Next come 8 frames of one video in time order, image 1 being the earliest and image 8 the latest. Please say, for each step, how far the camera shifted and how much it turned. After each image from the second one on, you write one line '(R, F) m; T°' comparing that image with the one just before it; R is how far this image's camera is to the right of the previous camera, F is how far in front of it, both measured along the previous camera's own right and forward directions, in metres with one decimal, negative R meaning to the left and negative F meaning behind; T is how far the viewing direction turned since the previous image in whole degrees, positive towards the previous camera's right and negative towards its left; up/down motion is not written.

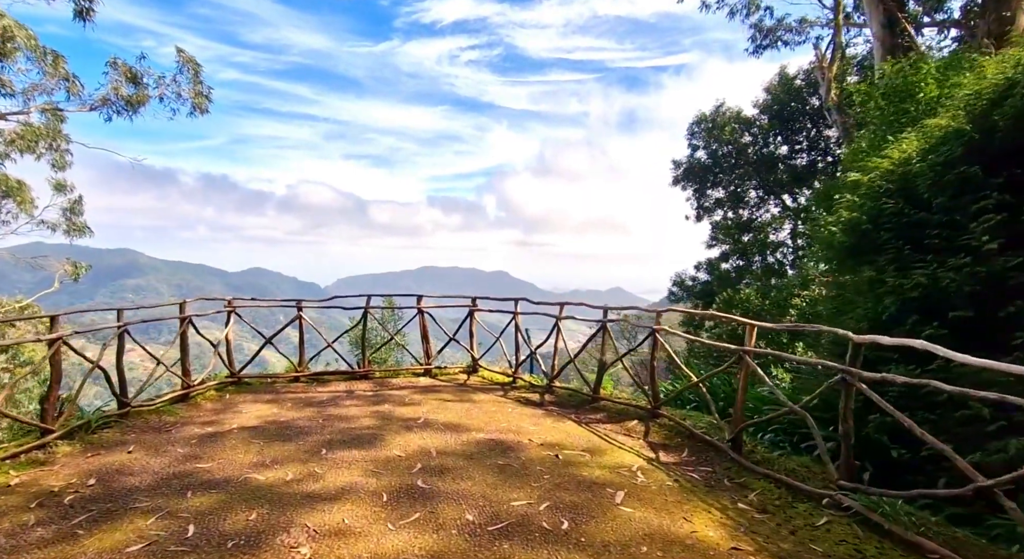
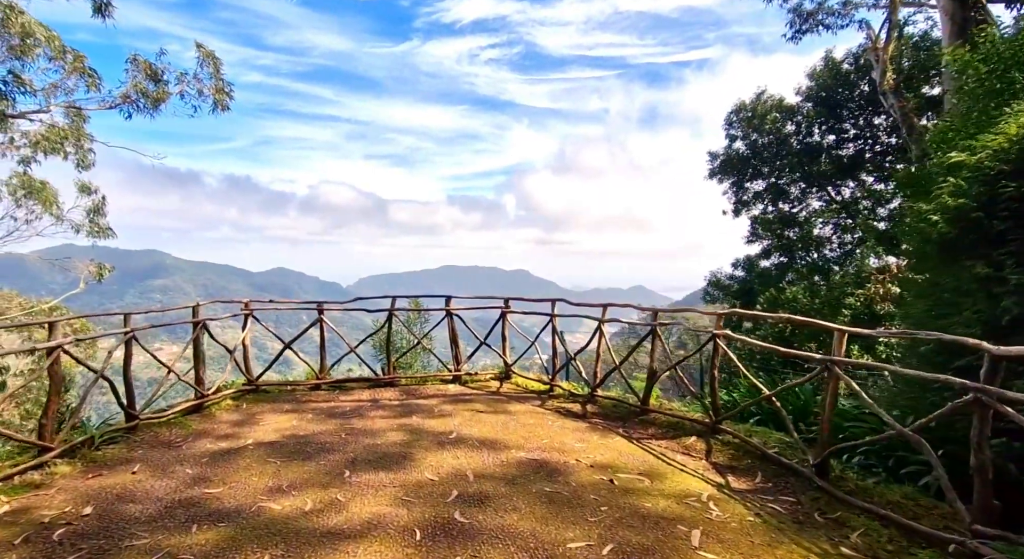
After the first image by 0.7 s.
(-0.2, +0.5) m; -2°
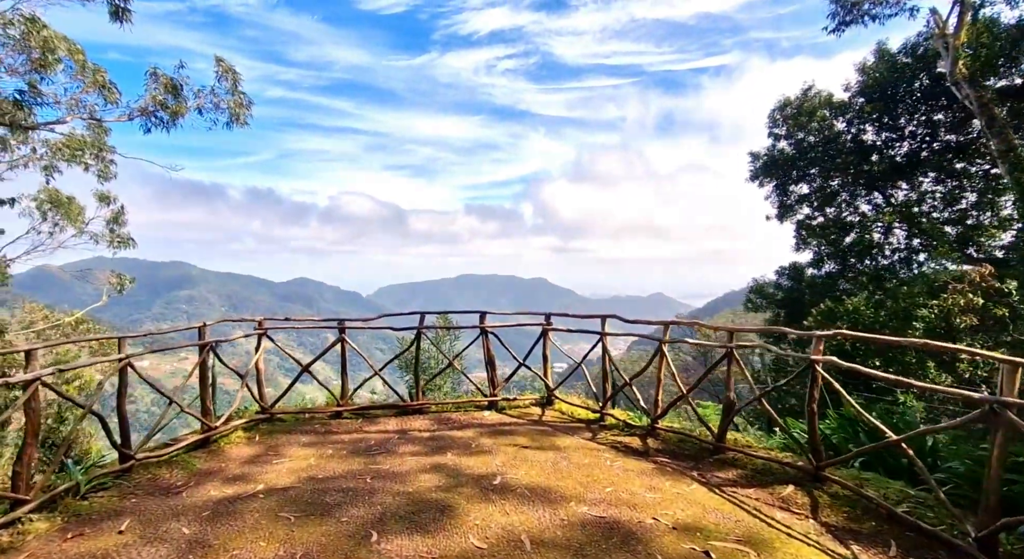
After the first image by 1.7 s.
(-0.2, +0.7) m; -2°
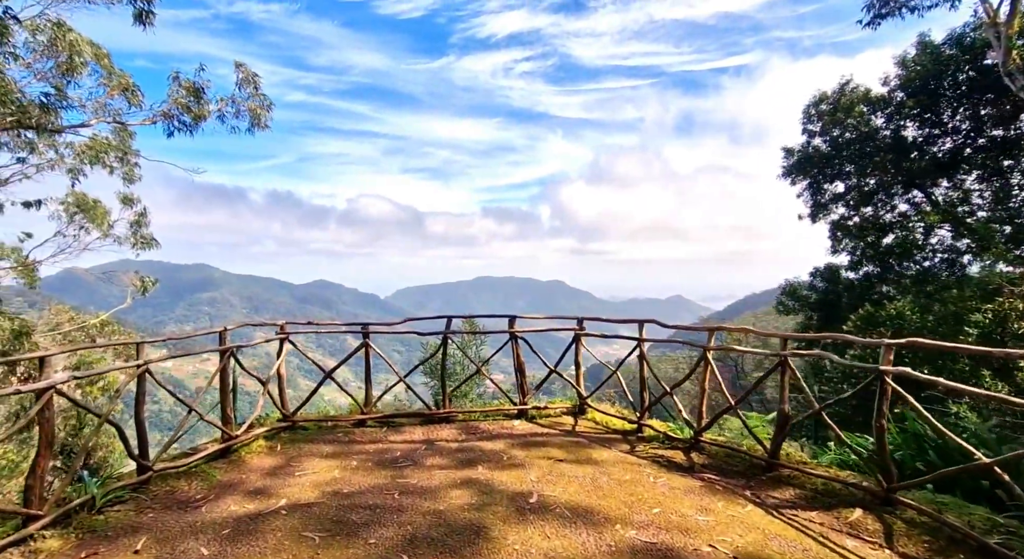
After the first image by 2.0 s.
(-0.1, +0.3) m; -2°
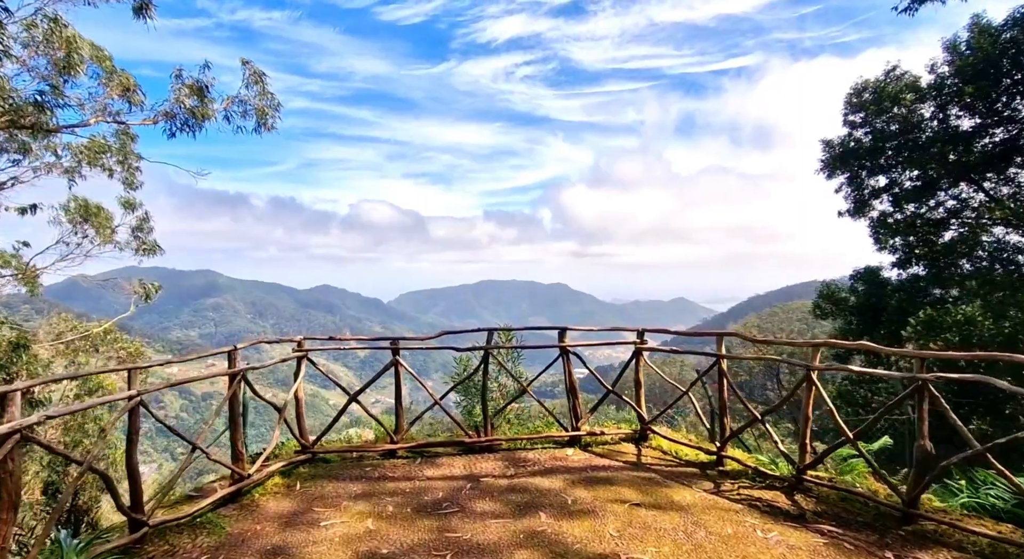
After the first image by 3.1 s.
(-0.4, +0.7) m; 0°
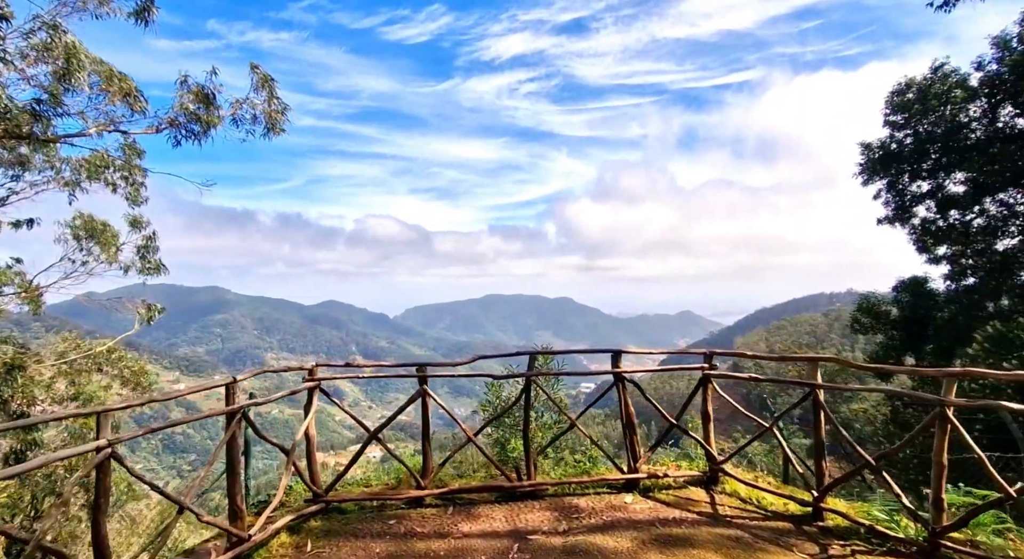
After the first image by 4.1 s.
(-0.3, +0.7) m; -1°
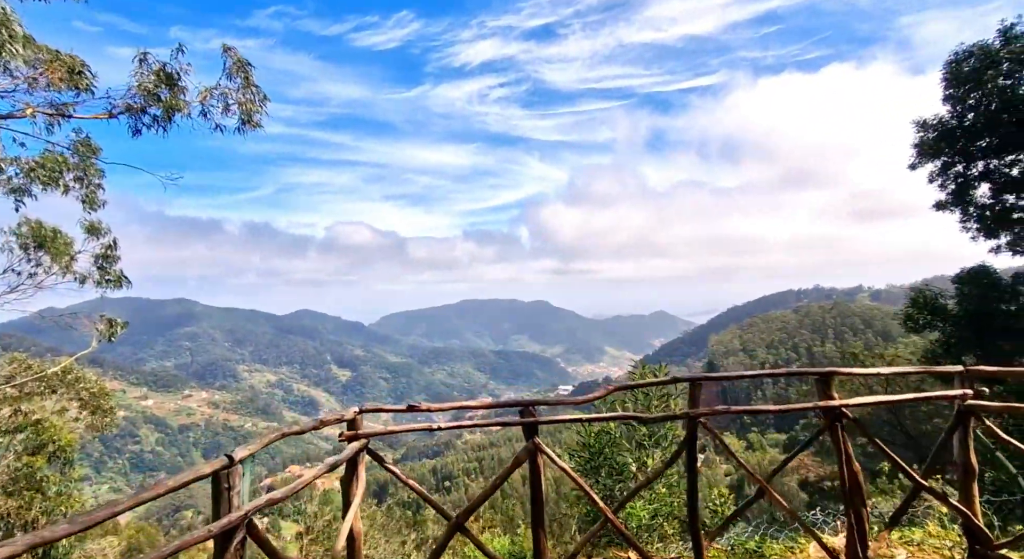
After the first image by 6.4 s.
(-0.8, +1.6) m; +2°
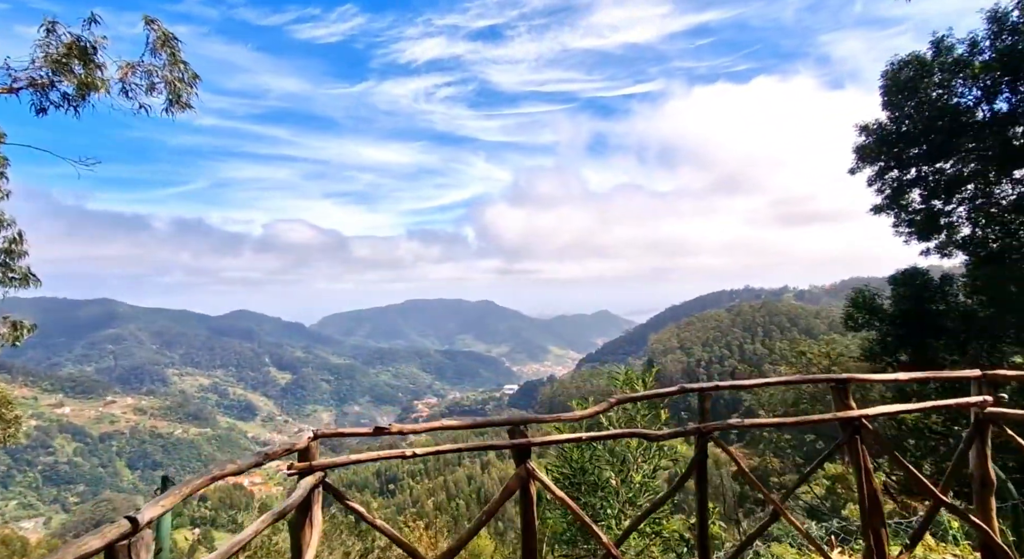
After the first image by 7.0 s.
(-0.1, +0.5) m; +5°
